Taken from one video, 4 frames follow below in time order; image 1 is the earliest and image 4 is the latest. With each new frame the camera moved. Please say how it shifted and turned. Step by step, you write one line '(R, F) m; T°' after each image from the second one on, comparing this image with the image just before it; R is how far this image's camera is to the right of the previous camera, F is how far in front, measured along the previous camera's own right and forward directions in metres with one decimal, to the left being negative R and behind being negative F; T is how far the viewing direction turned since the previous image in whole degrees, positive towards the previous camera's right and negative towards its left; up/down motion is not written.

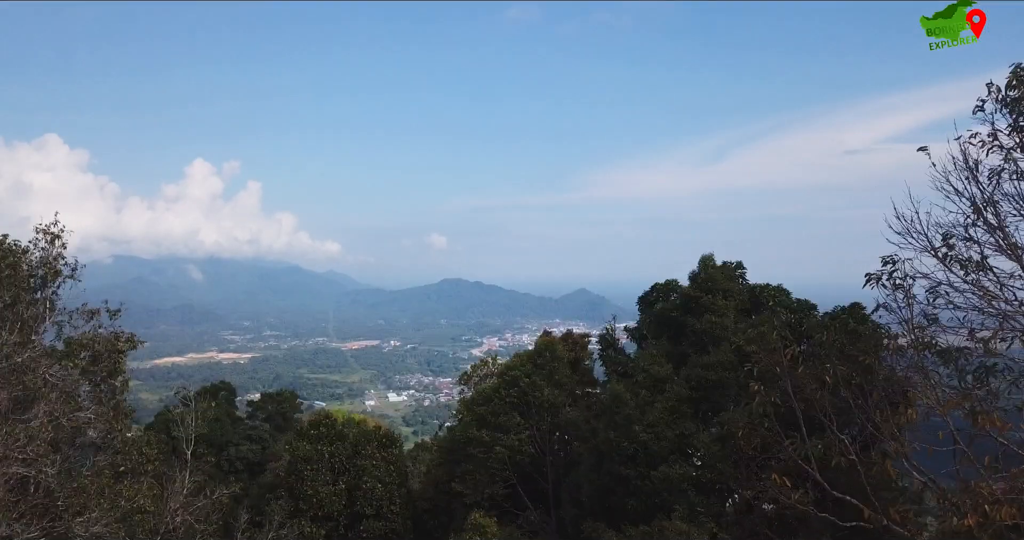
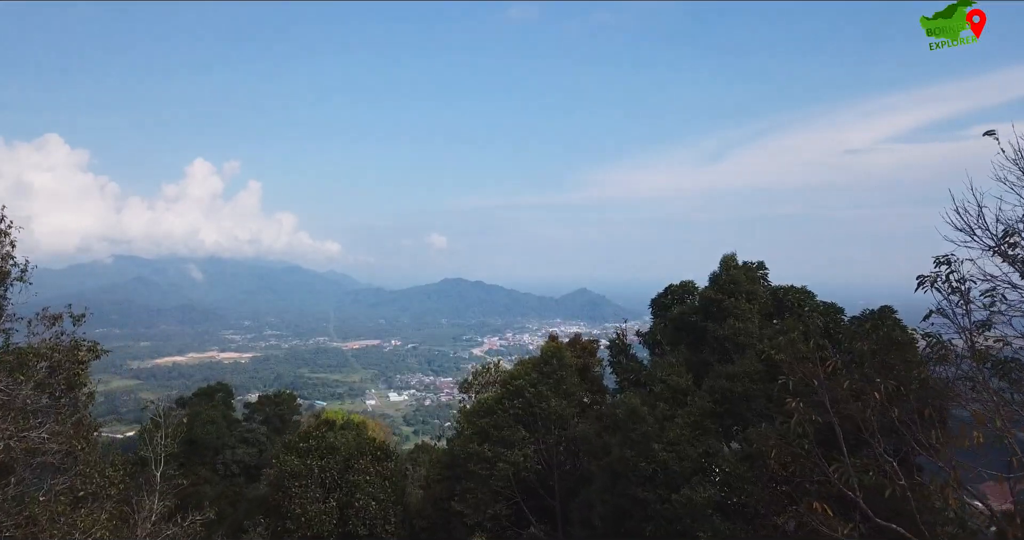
(-0.1, +0.7) m; 0°
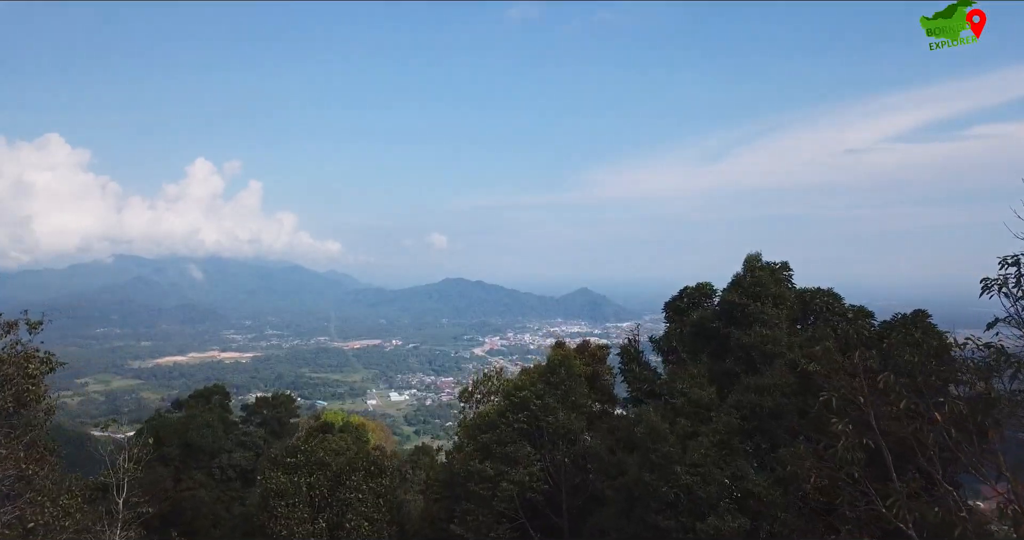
(0.0, +0.7) m; 0°
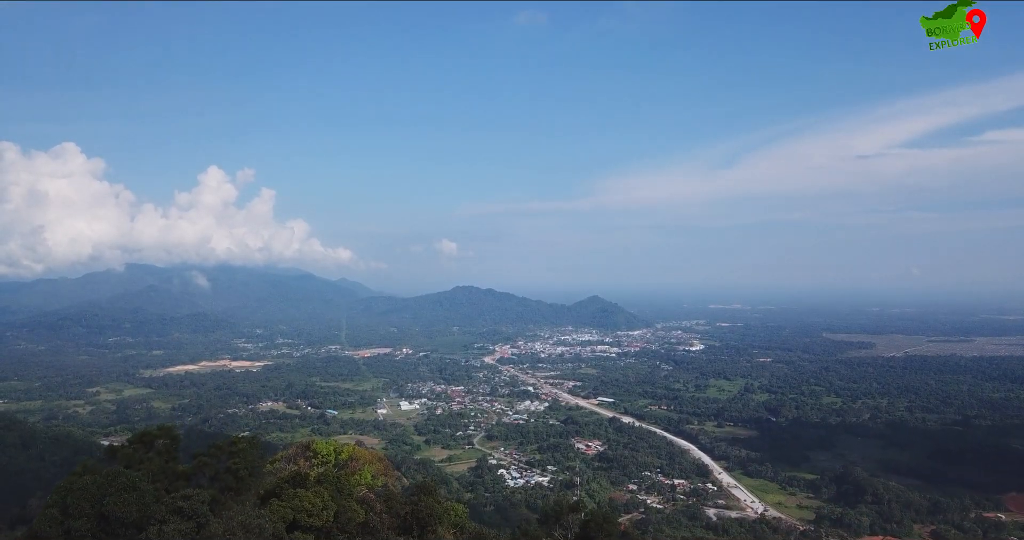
(-0.5, +8.1) m; -1°
